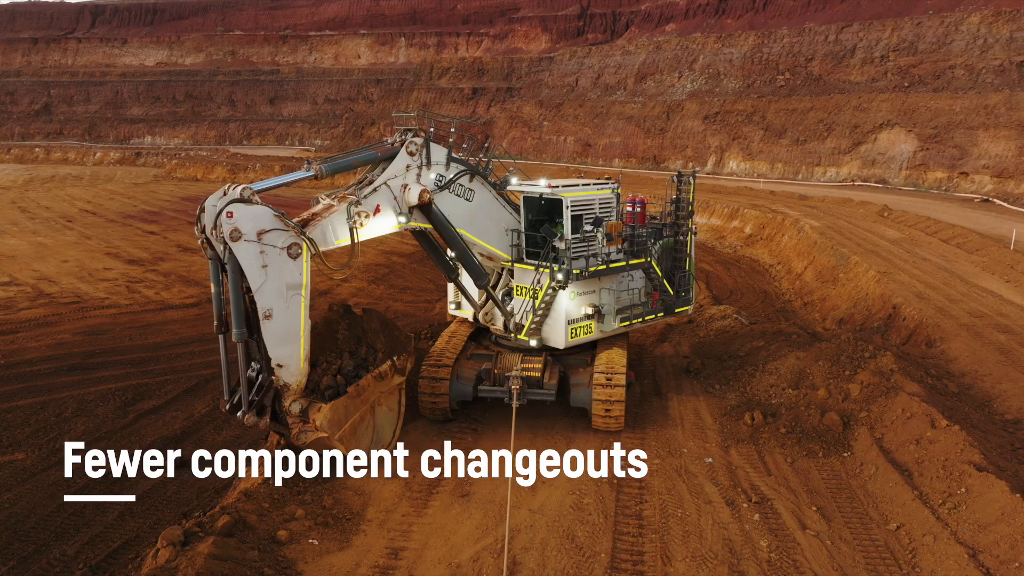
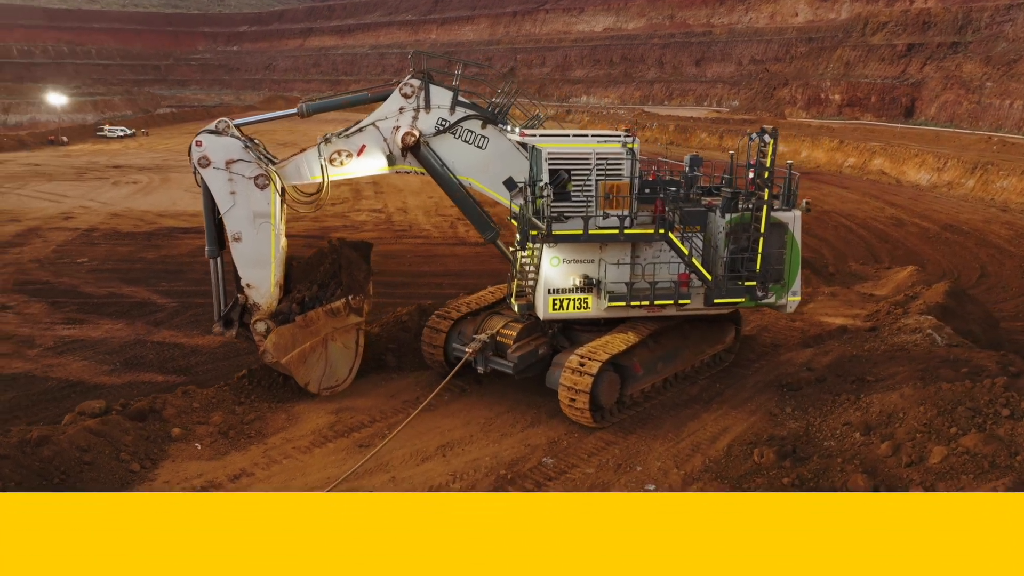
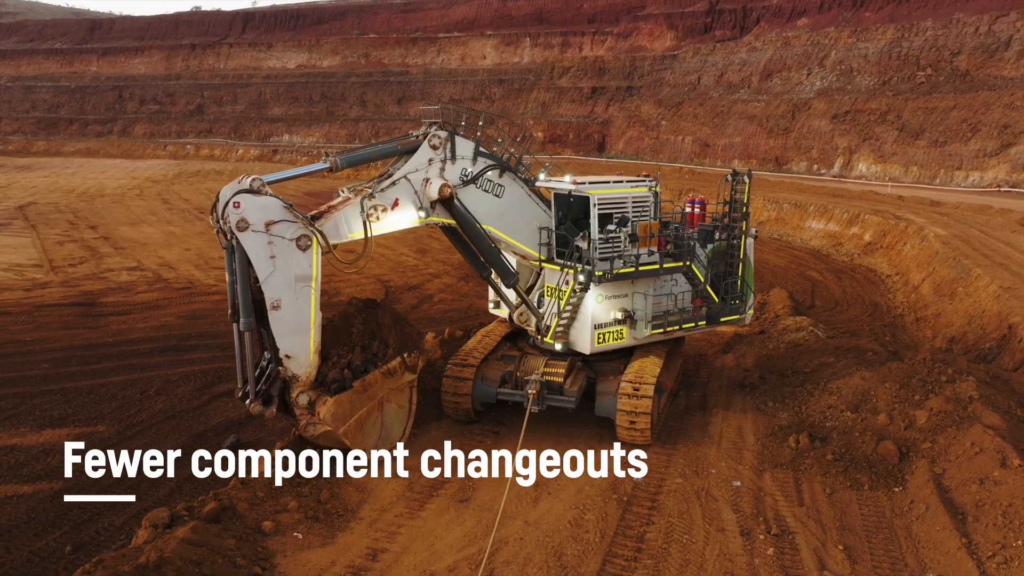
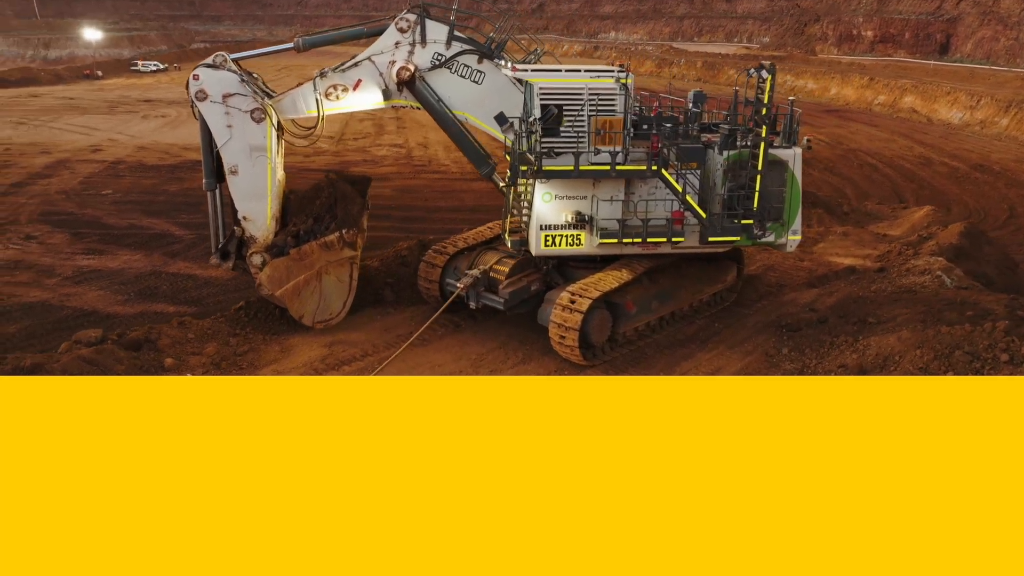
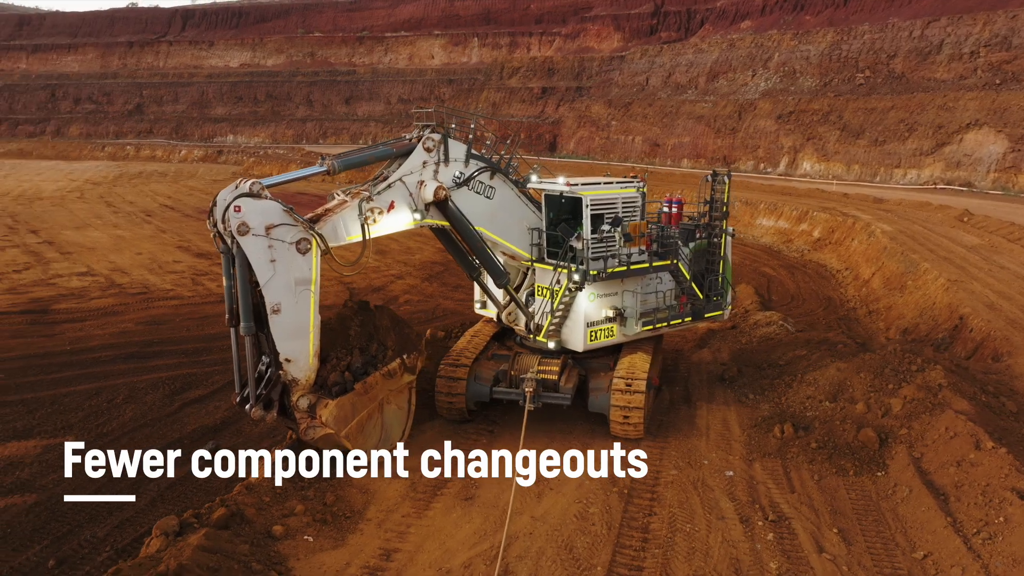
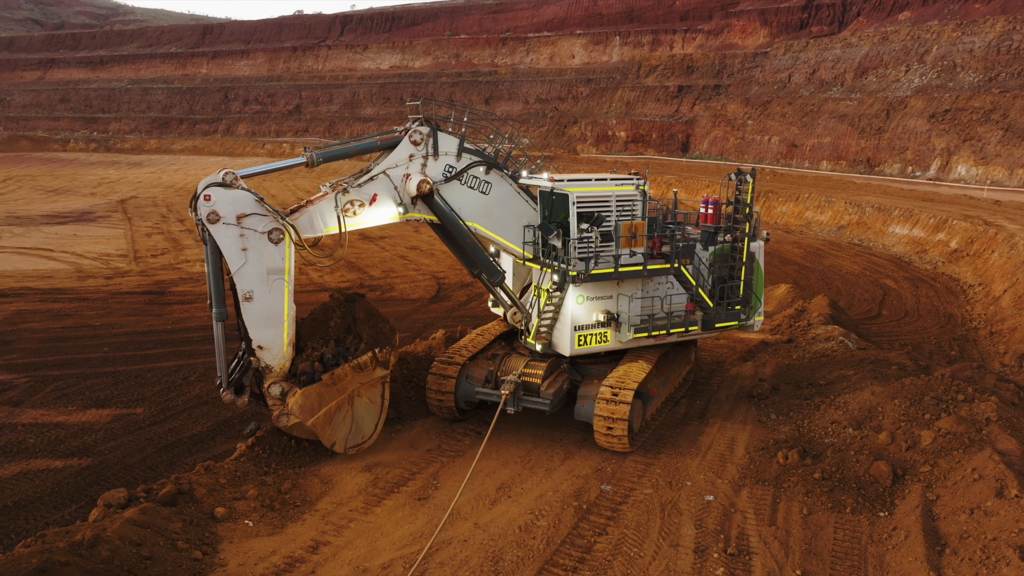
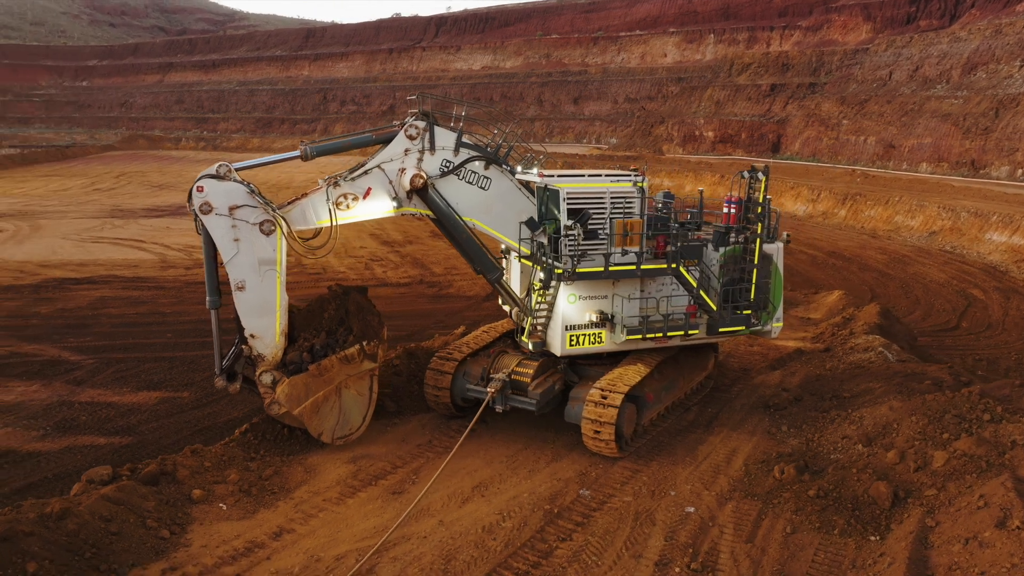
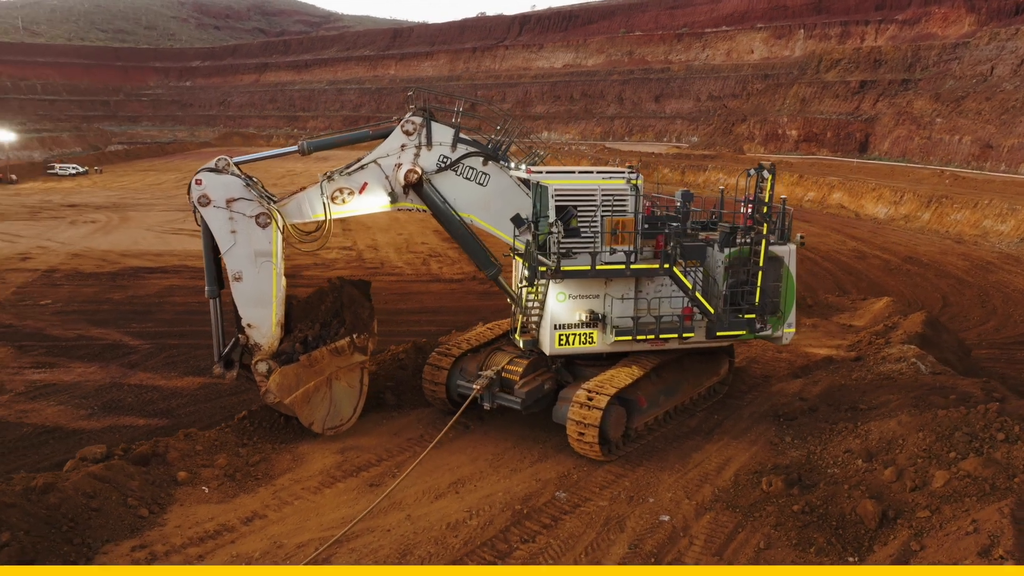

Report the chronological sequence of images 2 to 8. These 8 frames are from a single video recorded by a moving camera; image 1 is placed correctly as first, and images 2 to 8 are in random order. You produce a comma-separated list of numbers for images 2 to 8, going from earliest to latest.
5, 3, 6, 7, 8, 2, 4
